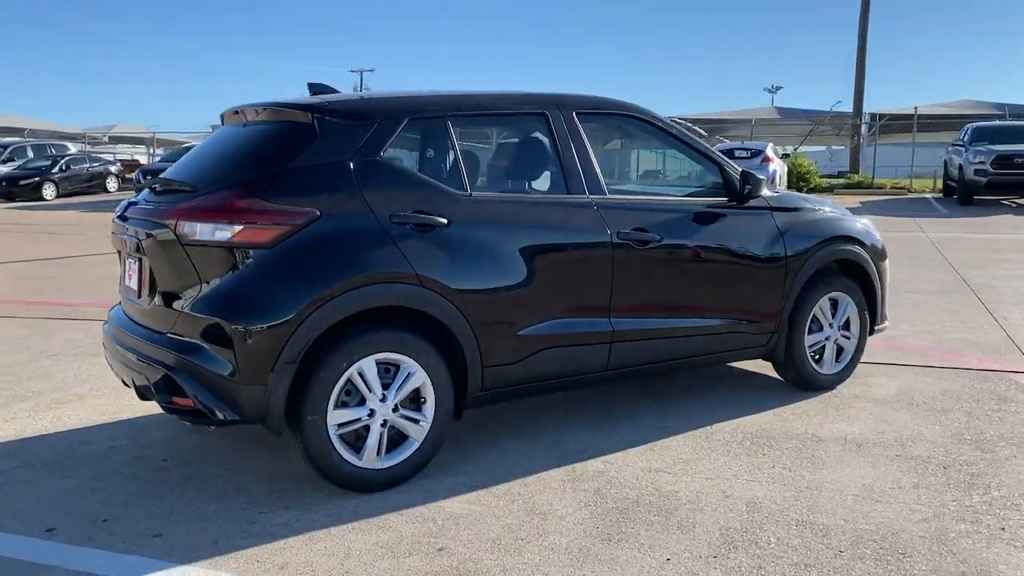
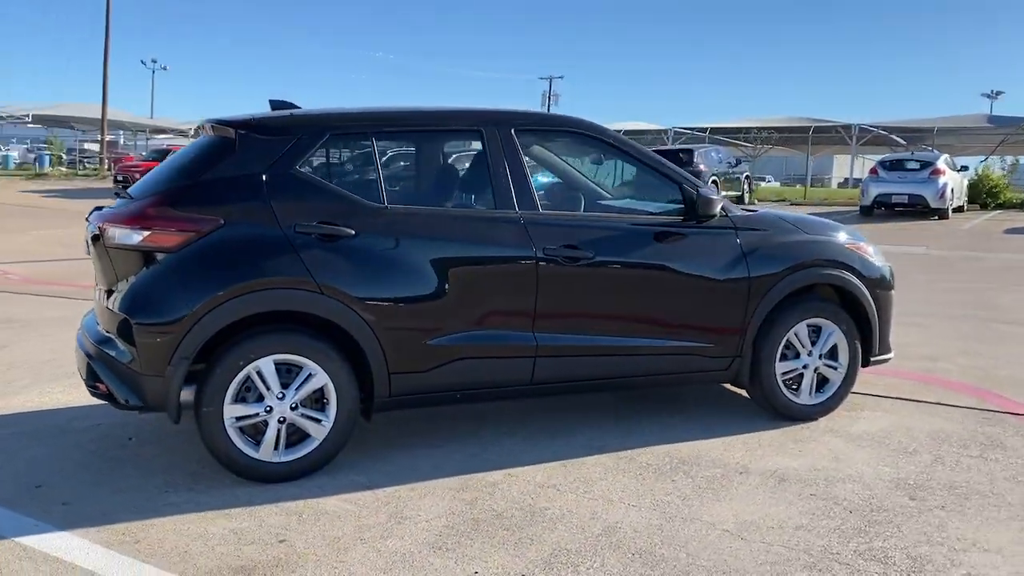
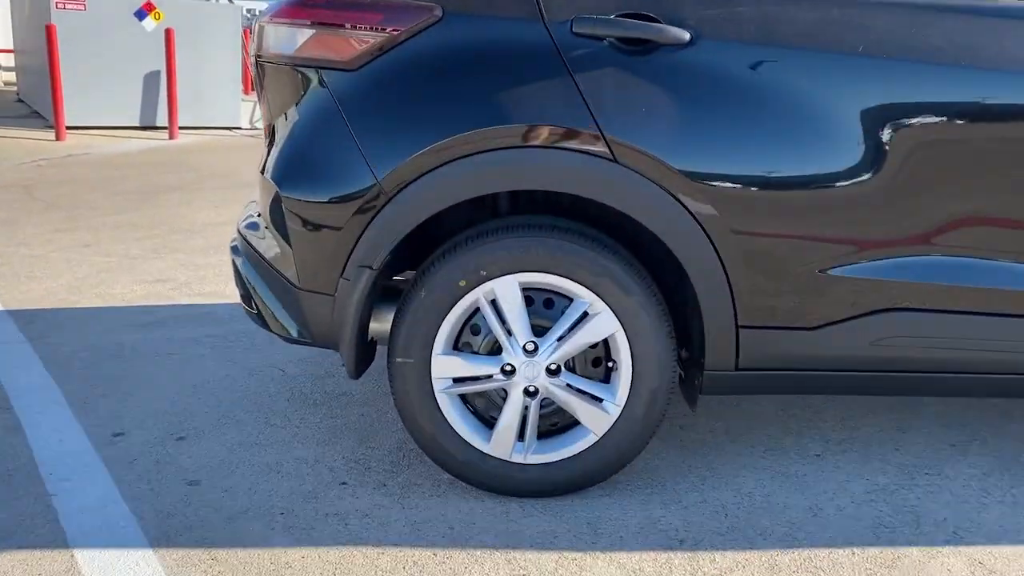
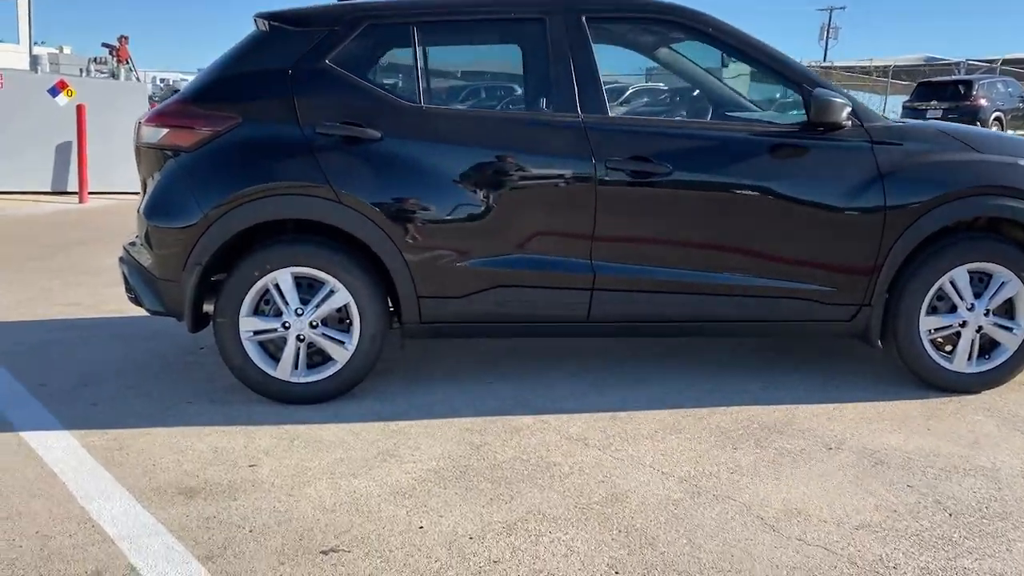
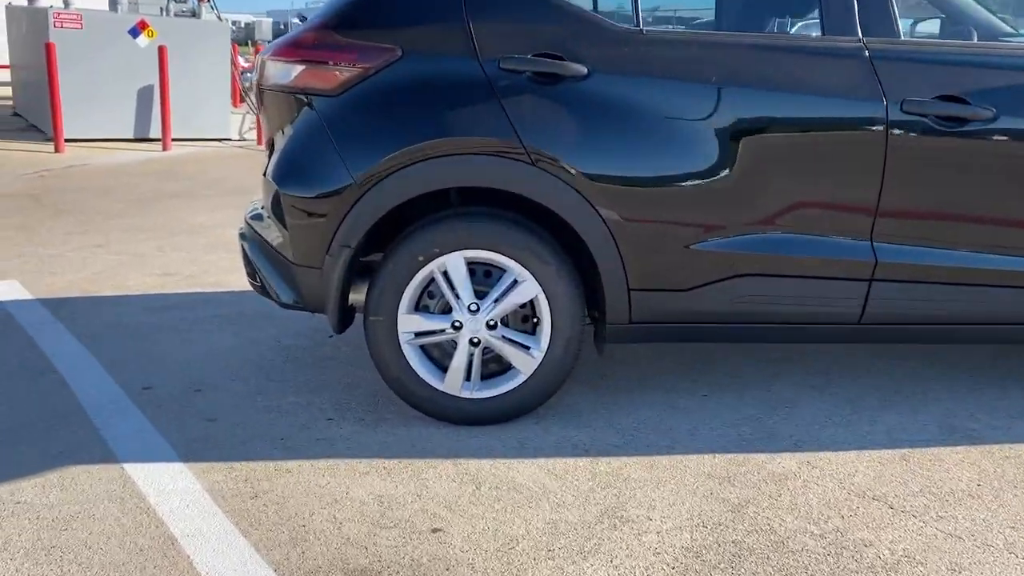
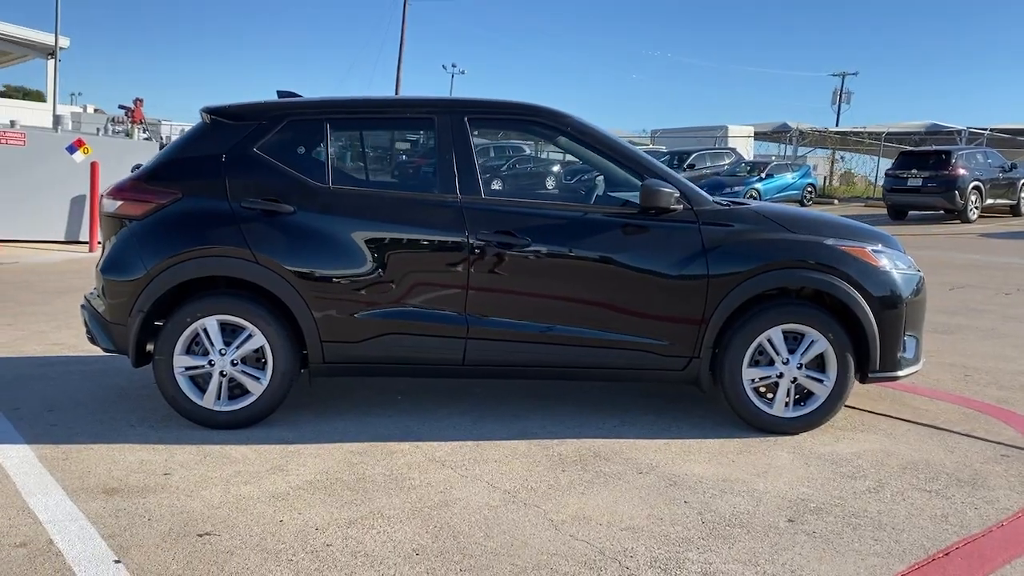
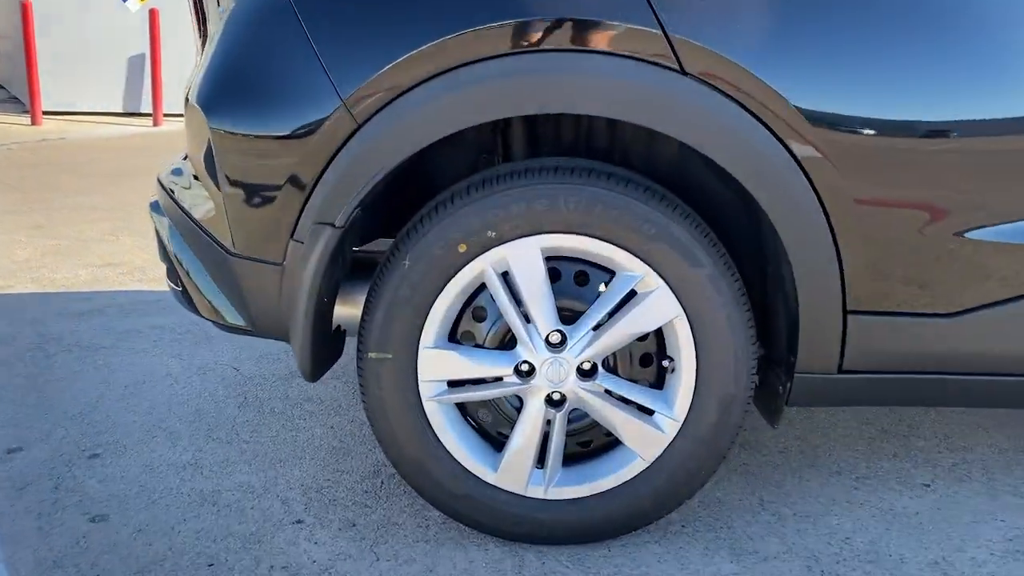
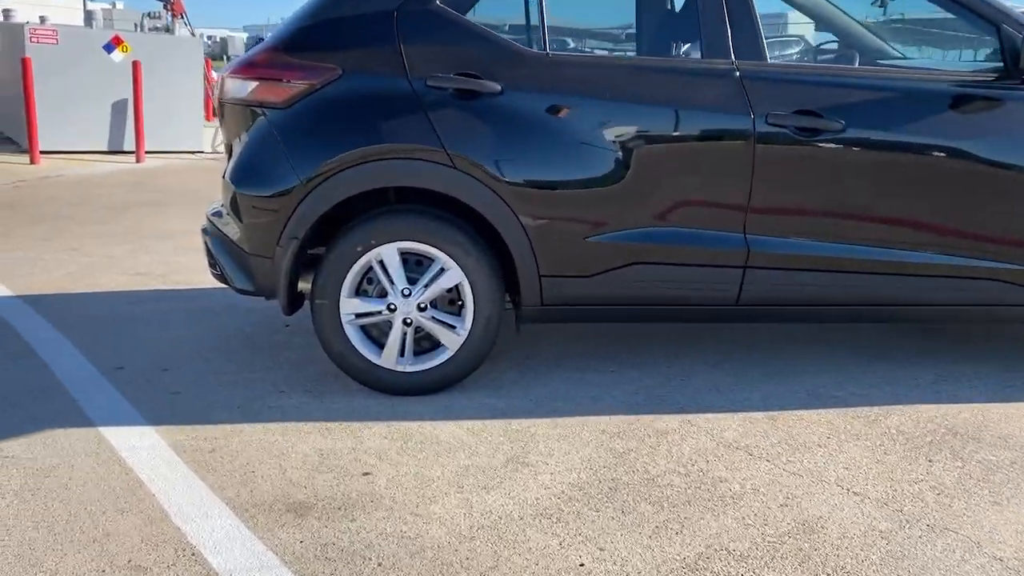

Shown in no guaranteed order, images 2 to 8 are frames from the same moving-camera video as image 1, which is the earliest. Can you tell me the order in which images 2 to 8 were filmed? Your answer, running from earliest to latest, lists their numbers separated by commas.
2, 6, 4, 8, 5, 3, 7
